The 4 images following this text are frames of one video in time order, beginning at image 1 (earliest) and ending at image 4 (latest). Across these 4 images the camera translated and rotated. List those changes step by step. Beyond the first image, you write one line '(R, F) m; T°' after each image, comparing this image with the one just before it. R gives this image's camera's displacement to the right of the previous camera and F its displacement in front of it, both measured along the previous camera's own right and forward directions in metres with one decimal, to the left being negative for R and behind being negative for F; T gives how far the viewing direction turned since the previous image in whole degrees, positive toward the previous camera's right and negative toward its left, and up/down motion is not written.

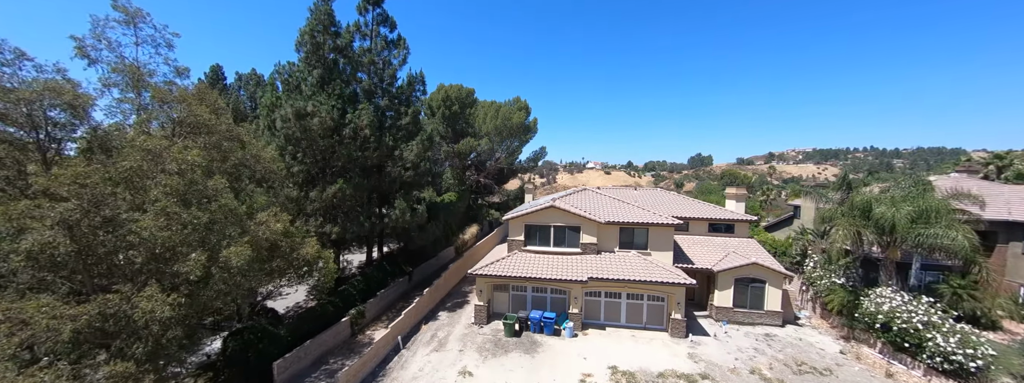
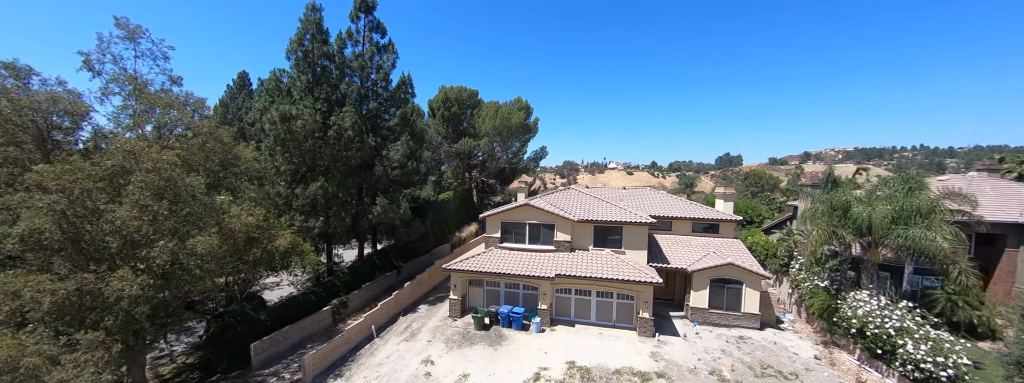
(+3.5, -0.5) m; -5°
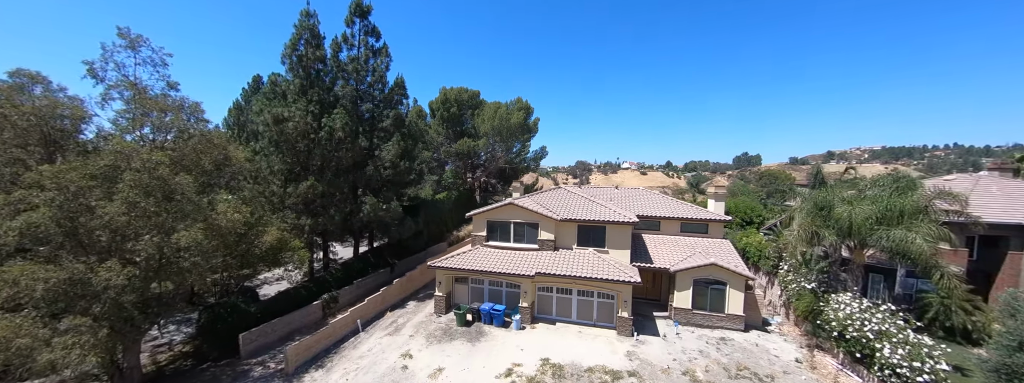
(+2.2, -0.3) m; -3°
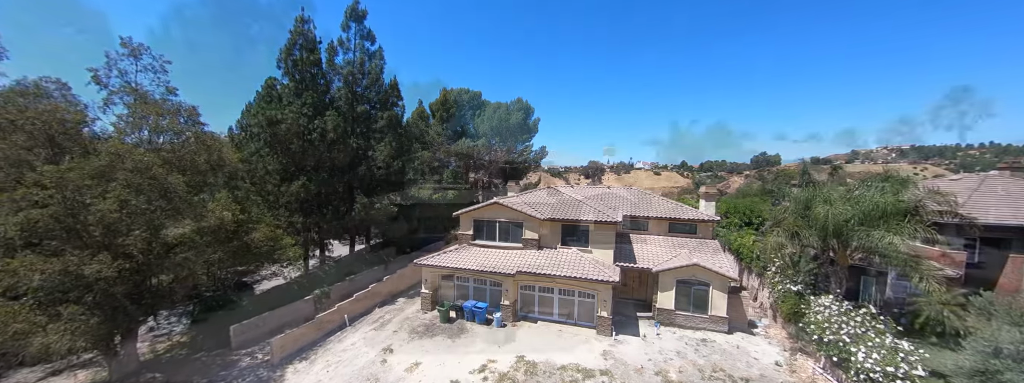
(+2.1, -0.2) m; -3°
